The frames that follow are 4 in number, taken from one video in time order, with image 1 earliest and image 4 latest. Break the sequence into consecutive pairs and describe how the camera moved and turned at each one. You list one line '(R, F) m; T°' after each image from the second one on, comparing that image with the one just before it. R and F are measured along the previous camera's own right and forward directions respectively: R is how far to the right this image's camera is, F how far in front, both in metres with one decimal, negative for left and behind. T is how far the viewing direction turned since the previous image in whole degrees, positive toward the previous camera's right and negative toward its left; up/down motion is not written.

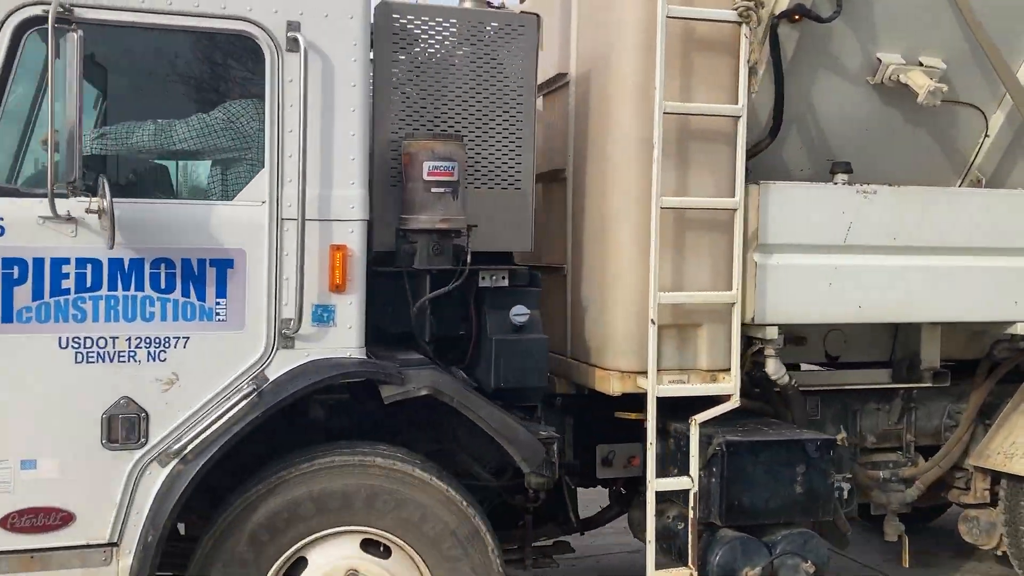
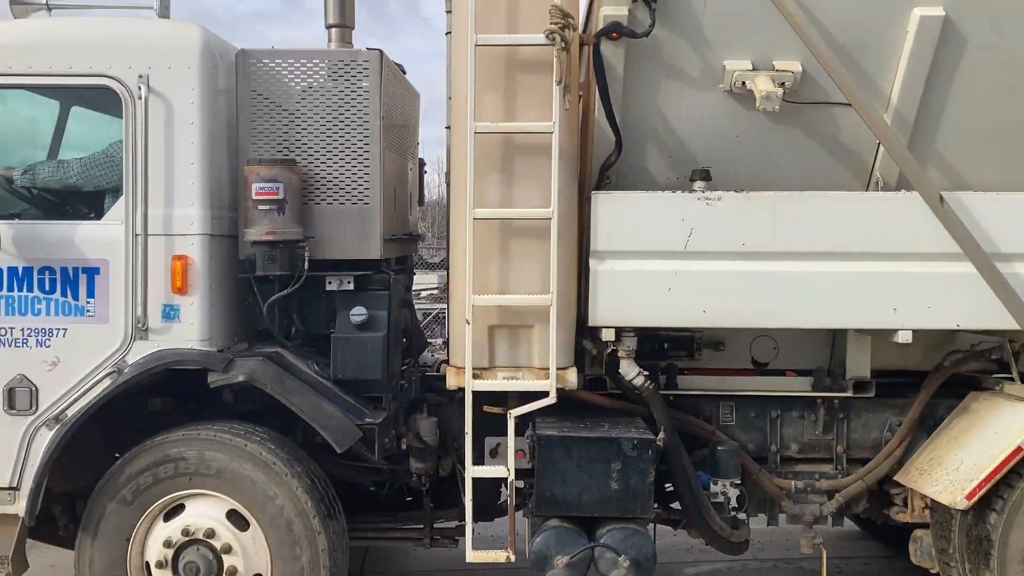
(+1.5, -0.1) m; -18°
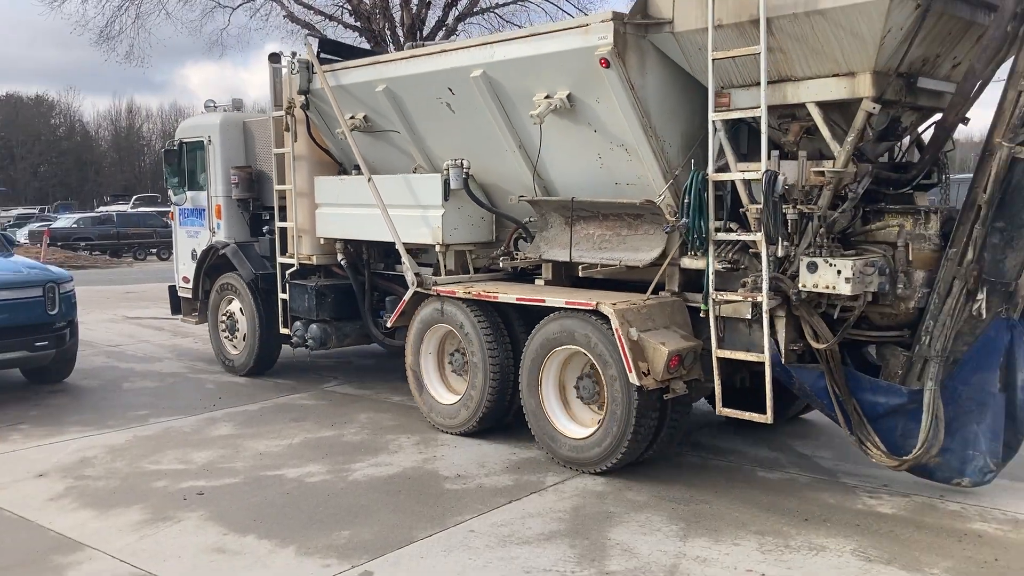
(+6.9, -0.7) m; -48°
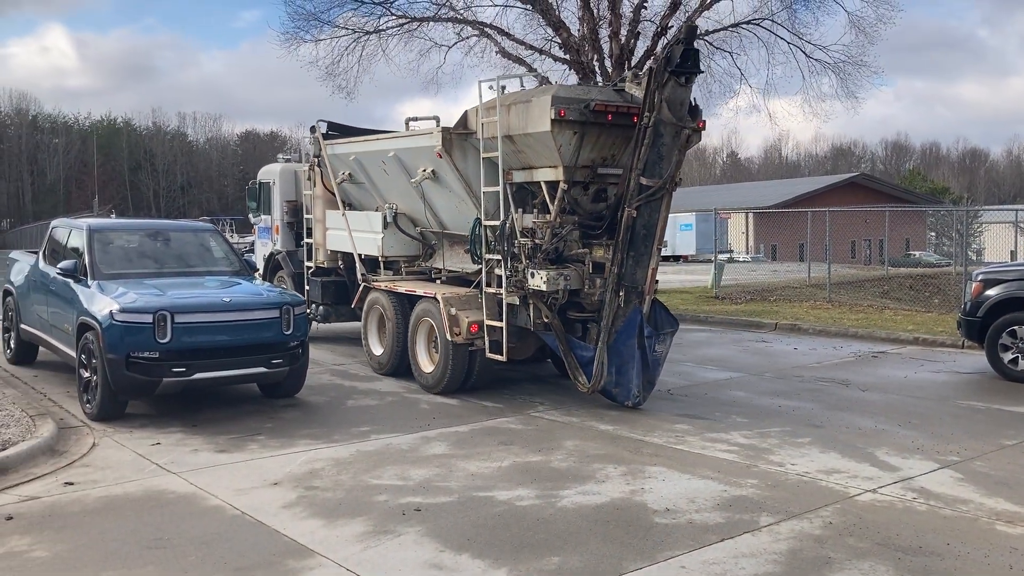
(+3.0, -3.6) m; -12°
